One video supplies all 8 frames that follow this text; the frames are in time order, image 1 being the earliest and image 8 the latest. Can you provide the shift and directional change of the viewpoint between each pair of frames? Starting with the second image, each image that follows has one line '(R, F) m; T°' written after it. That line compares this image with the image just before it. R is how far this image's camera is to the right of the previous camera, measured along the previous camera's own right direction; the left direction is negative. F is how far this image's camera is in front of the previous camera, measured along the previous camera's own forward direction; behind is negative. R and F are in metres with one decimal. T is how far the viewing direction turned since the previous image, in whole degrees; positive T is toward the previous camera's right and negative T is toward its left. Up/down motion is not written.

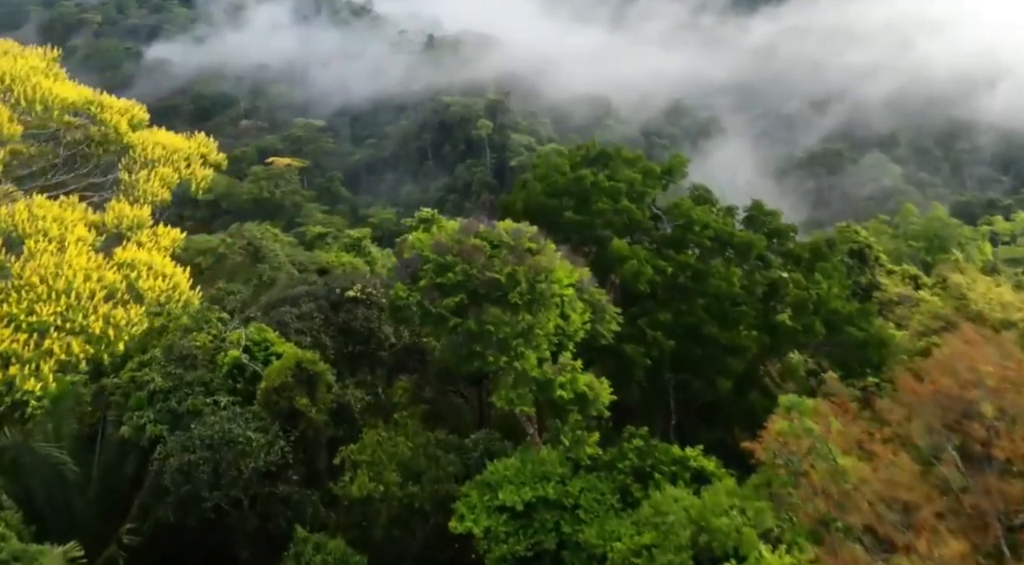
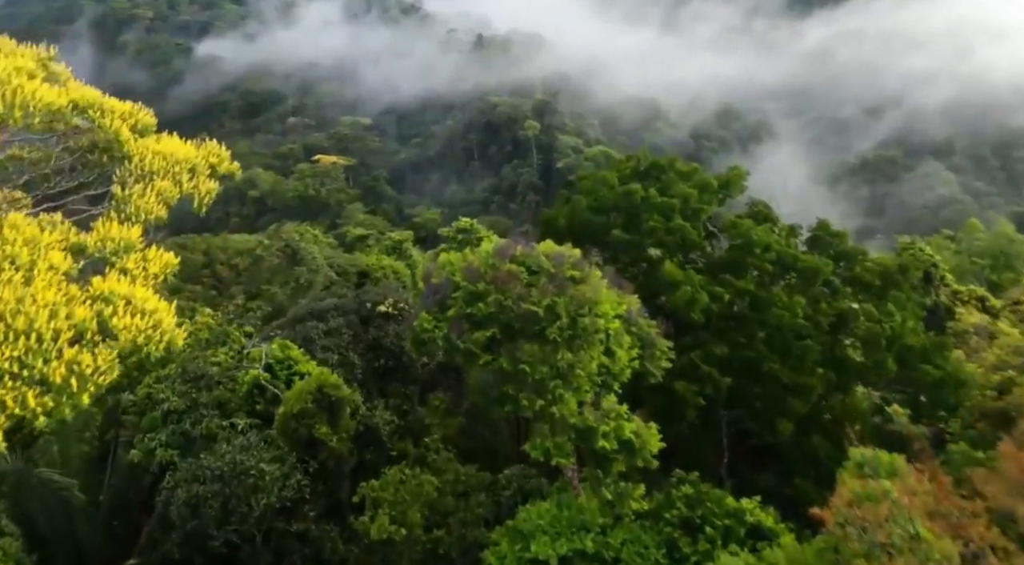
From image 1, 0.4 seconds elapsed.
(0.0, +0.6) m; -3°
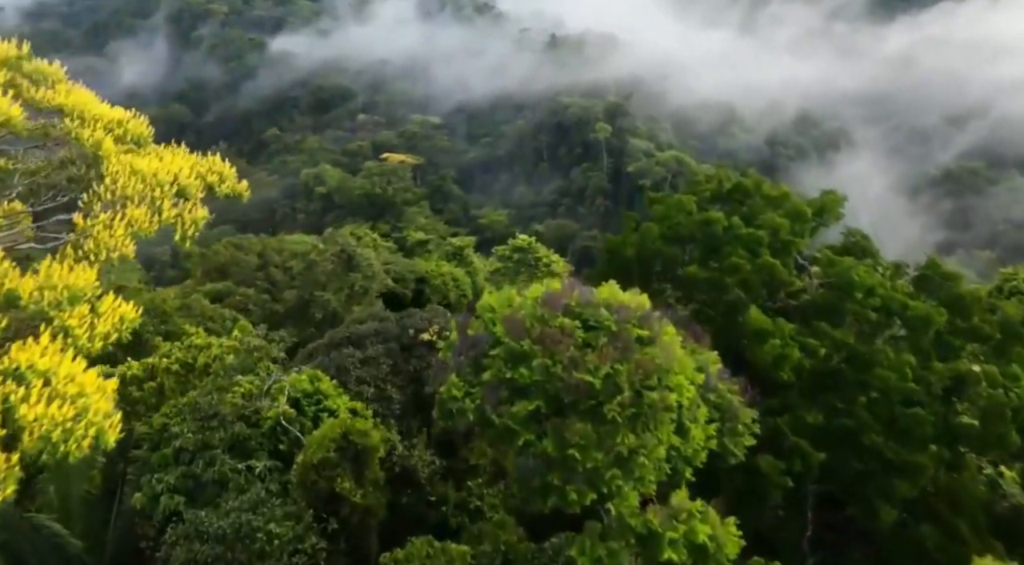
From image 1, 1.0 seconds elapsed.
(0.0, +0.9) m; -4°
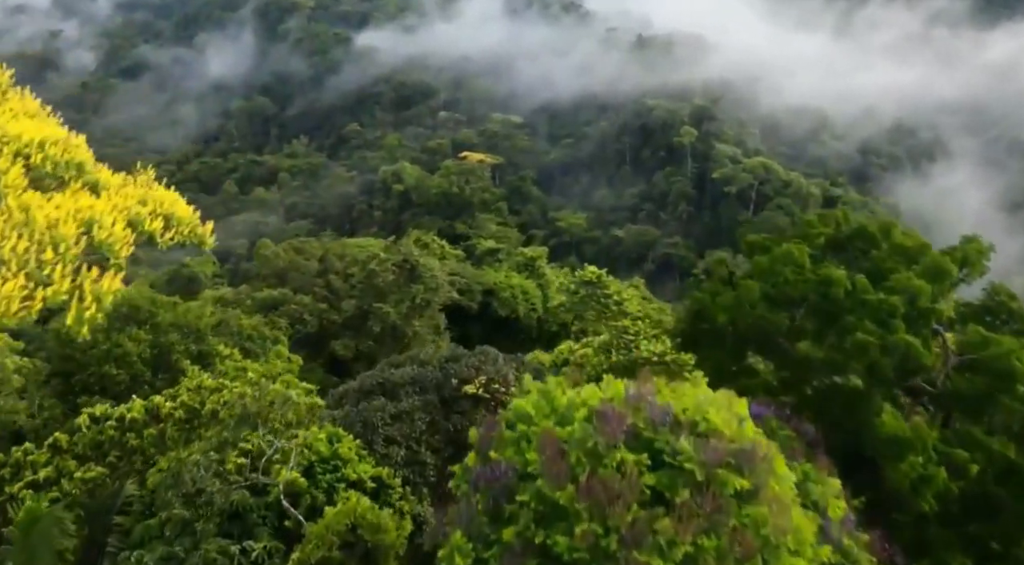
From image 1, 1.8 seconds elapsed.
(+0.1, +1.2) m; -5°
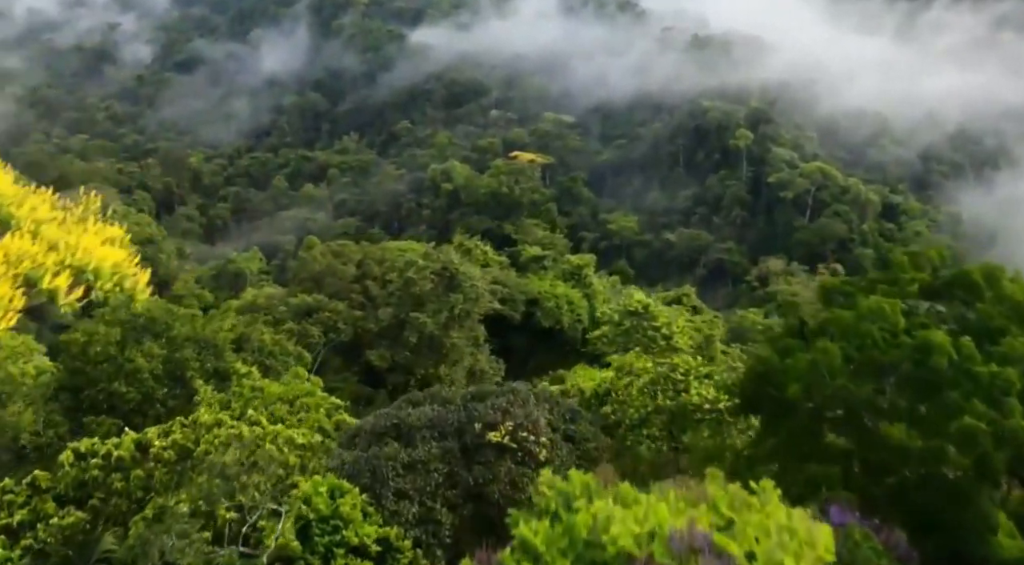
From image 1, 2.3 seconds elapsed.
(+0.1, +0.8) m; -3°
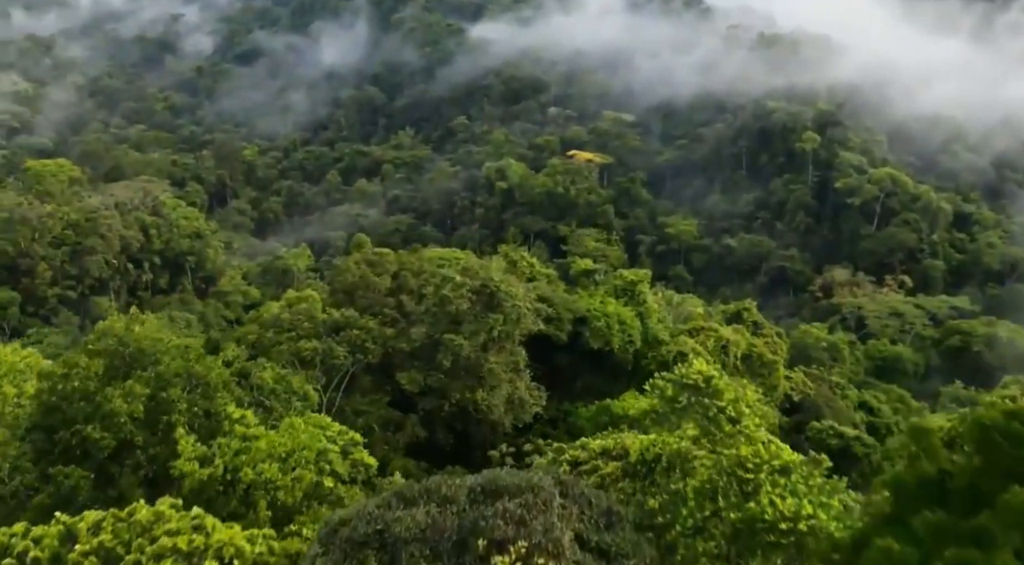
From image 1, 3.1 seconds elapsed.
(+0.2, +1.3) m; -3°
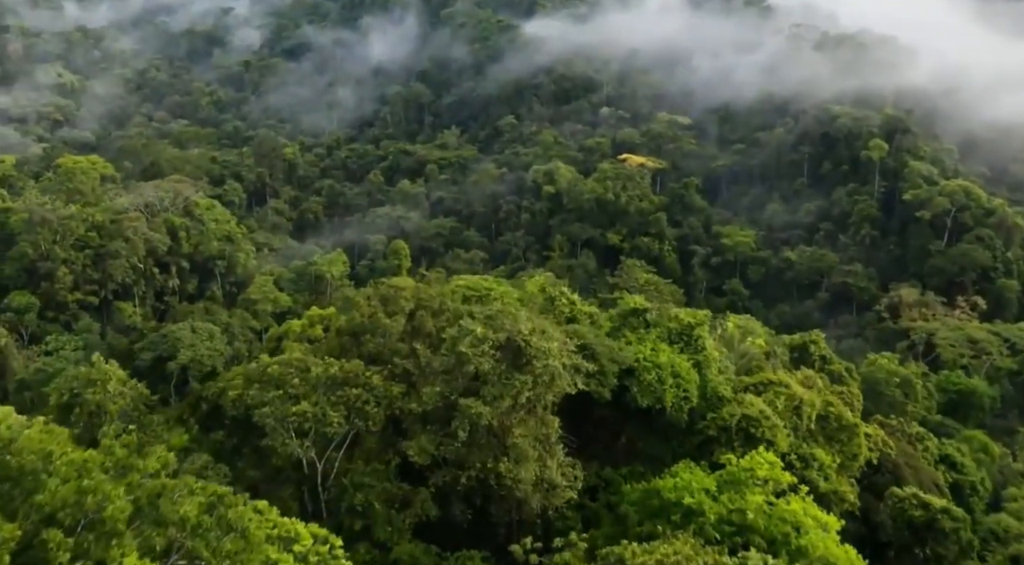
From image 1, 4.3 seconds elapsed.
(+0.2, +2.4) m; -3°
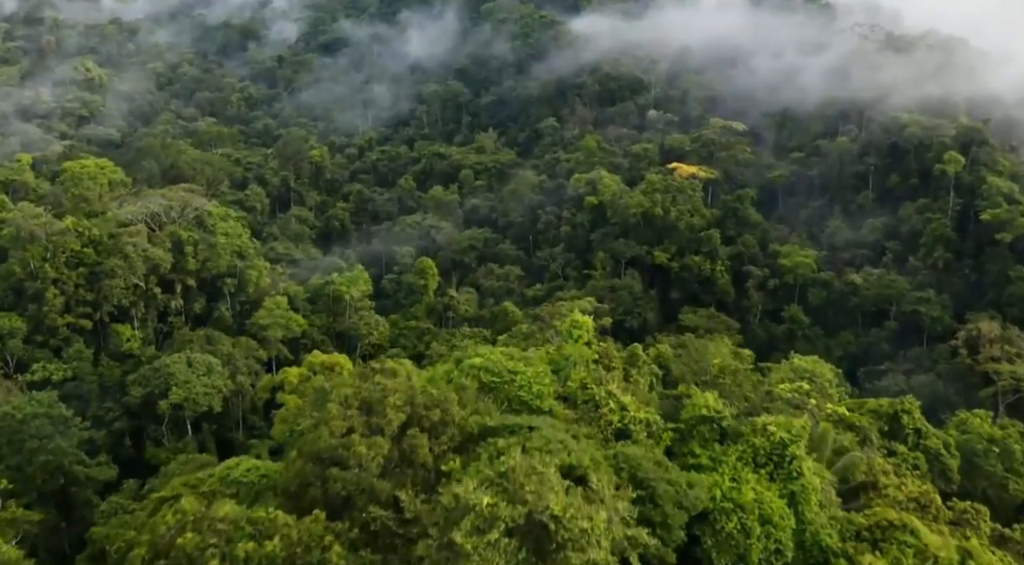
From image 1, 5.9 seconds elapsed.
(+0.1, +3.8) m; -2°
